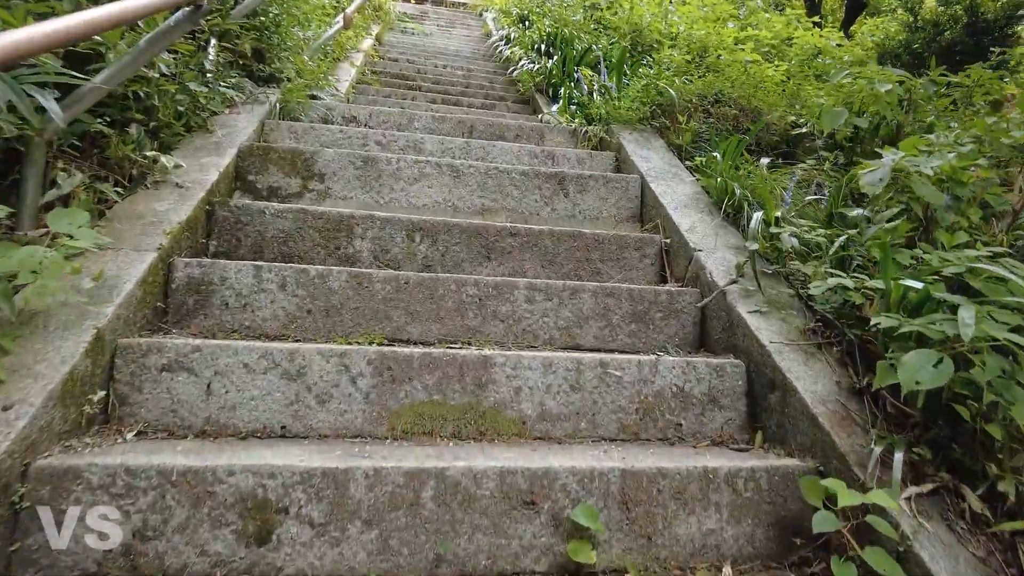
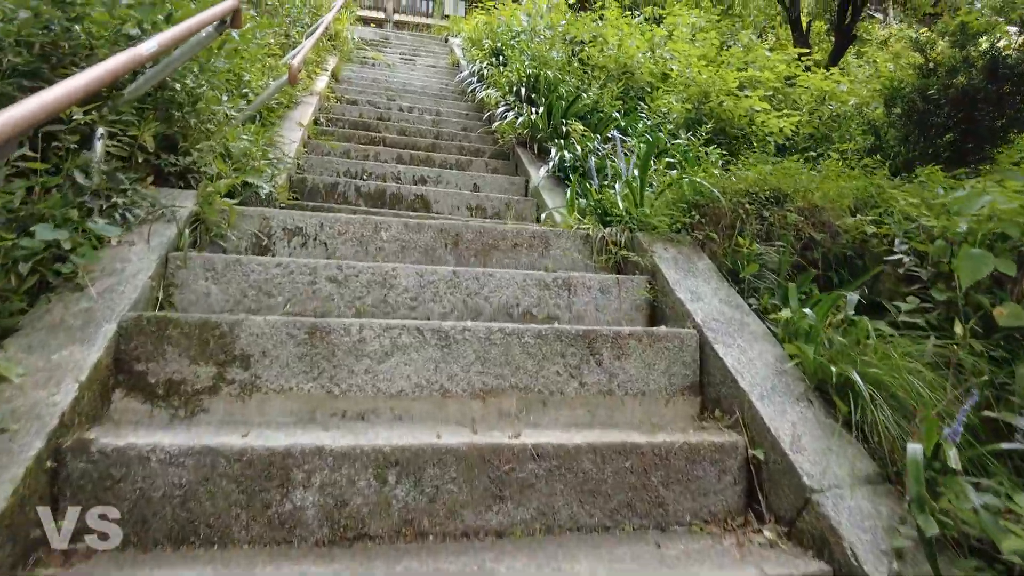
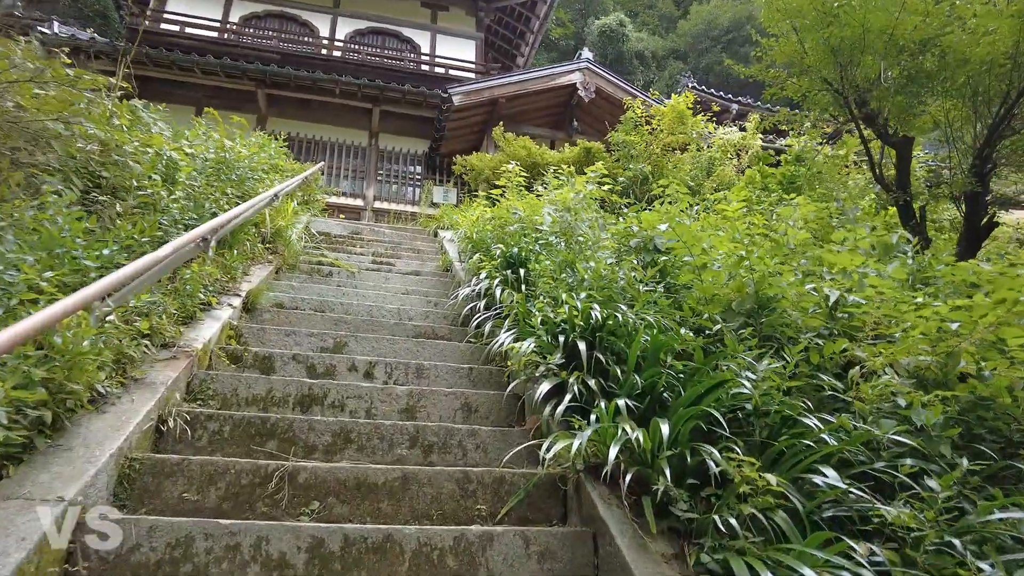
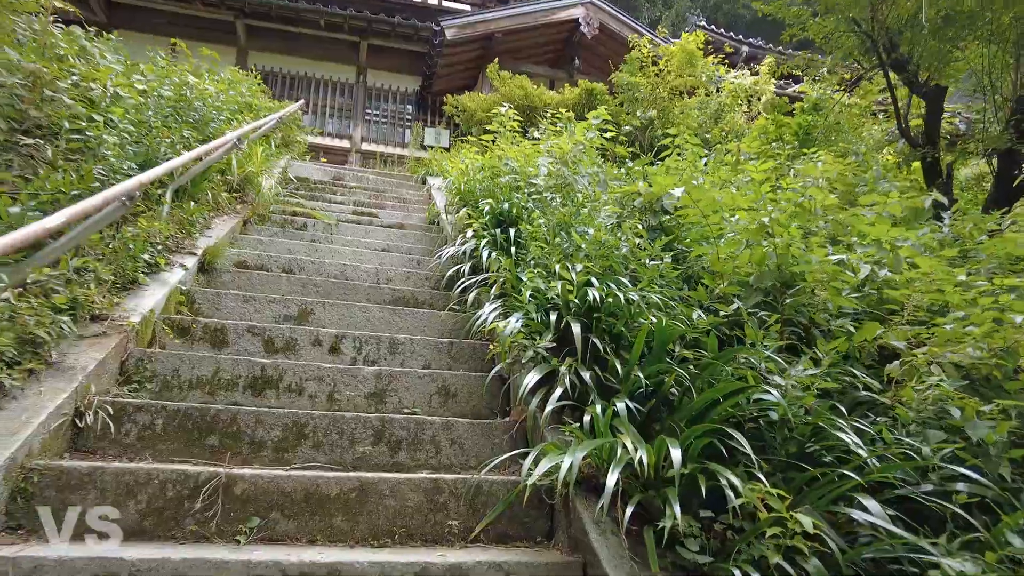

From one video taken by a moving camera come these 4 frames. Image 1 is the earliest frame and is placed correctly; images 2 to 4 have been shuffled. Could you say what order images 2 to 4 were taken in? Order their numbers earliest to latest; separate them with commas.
2, 3, 4
